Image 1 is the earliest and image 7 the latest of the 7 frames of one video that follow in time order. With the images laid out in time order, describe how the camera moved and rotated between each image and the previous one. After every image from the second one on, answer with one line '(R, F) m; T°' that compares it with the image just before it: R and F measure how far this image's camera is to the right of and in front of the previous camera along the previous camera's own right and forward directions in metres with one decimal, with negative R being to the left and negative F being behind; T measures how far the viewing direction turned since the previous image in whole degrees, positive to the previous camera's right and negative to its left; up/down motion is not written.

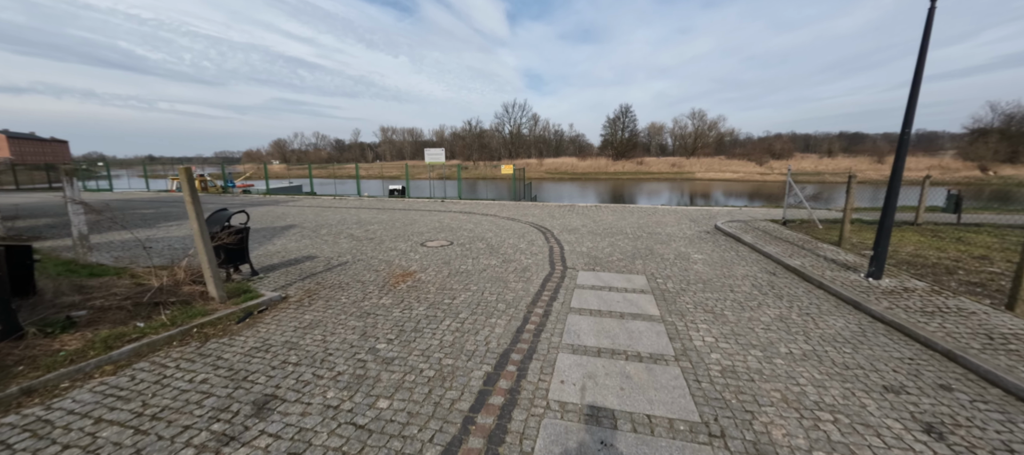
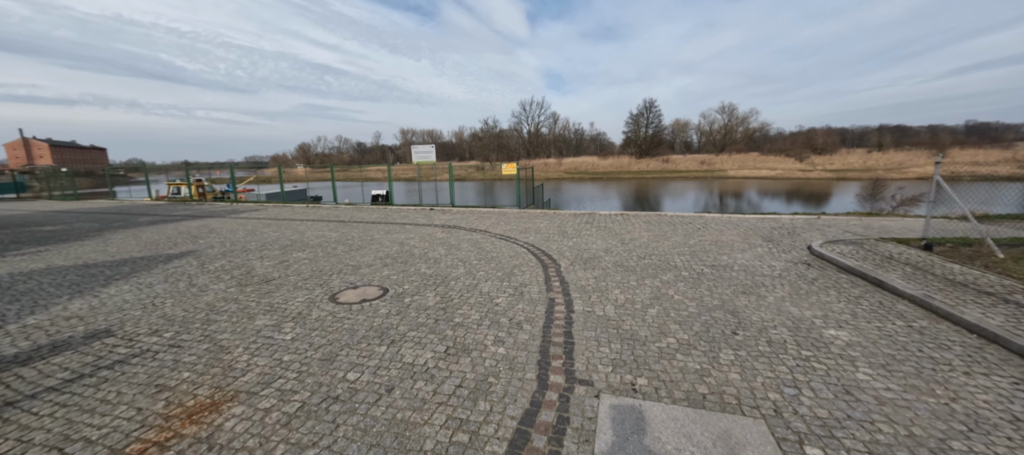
(+0.7, +3.4) m; -3°
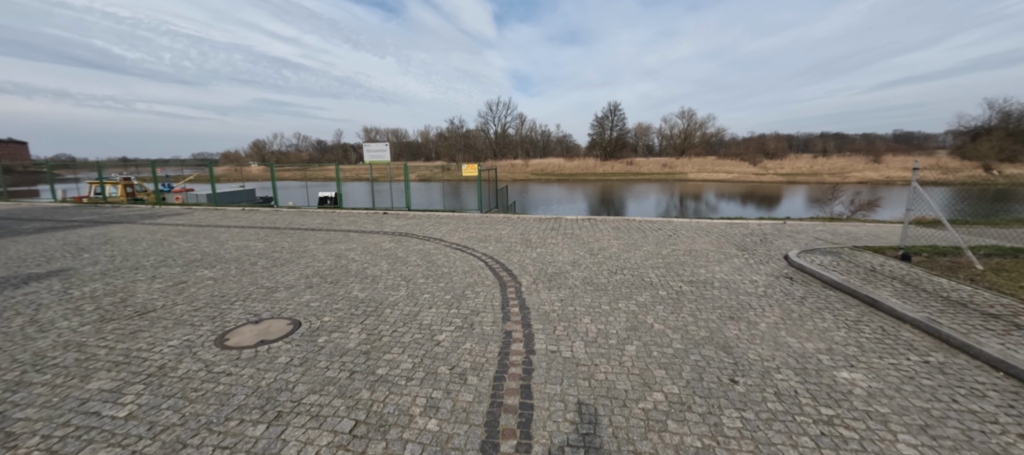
(+0.2, +0.9) m; +5°
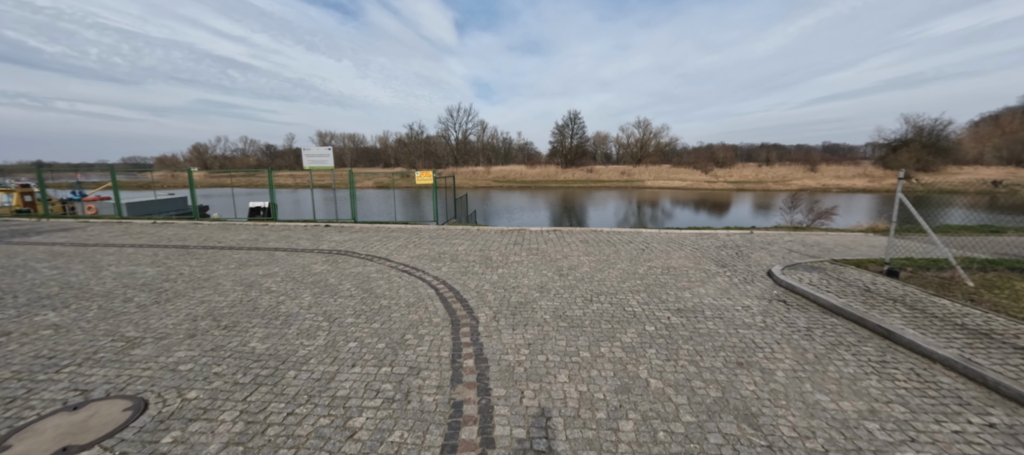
(+0.1, +1.0) m; +6°
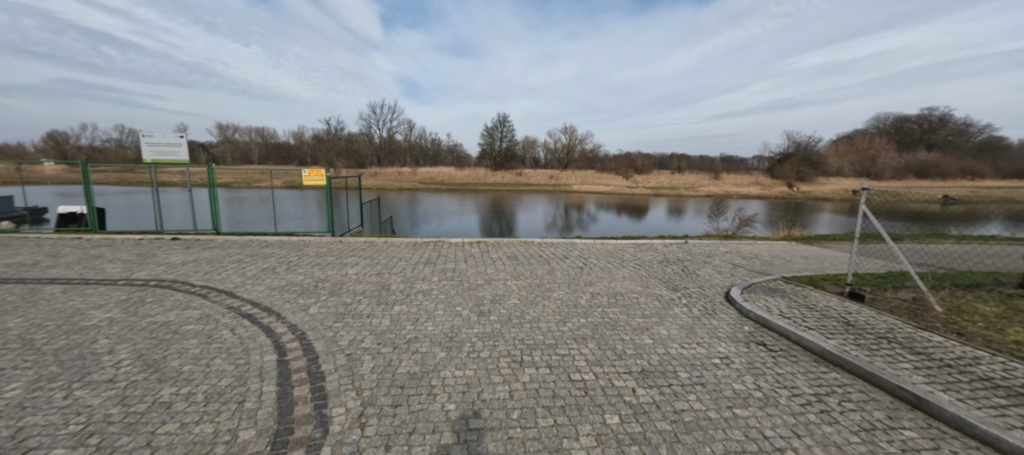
(+0.4, +1.7) m; +11°
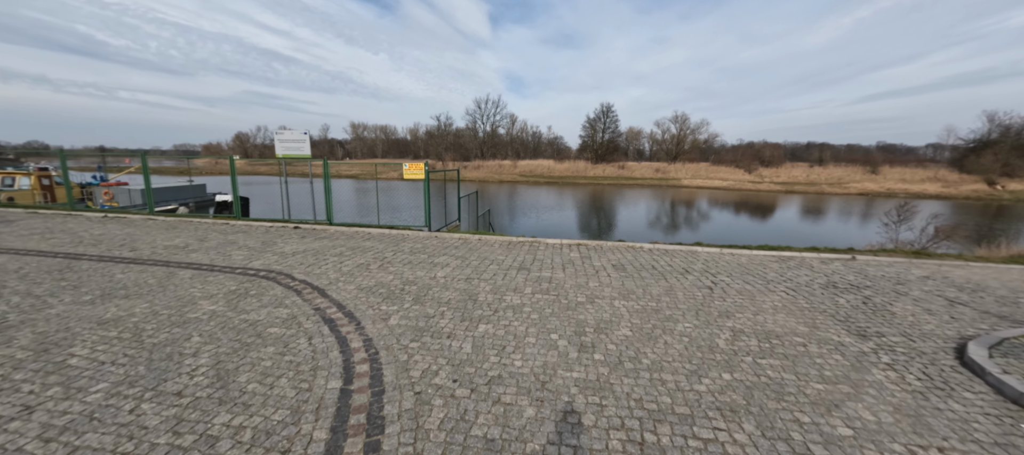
(-0.2, +1.0) m; -15°
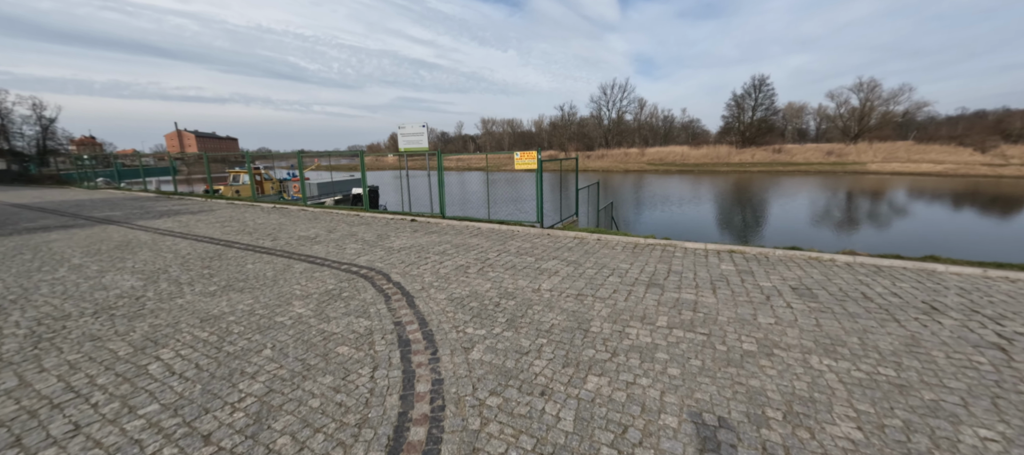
(0.0, +1.3) m; -20°
